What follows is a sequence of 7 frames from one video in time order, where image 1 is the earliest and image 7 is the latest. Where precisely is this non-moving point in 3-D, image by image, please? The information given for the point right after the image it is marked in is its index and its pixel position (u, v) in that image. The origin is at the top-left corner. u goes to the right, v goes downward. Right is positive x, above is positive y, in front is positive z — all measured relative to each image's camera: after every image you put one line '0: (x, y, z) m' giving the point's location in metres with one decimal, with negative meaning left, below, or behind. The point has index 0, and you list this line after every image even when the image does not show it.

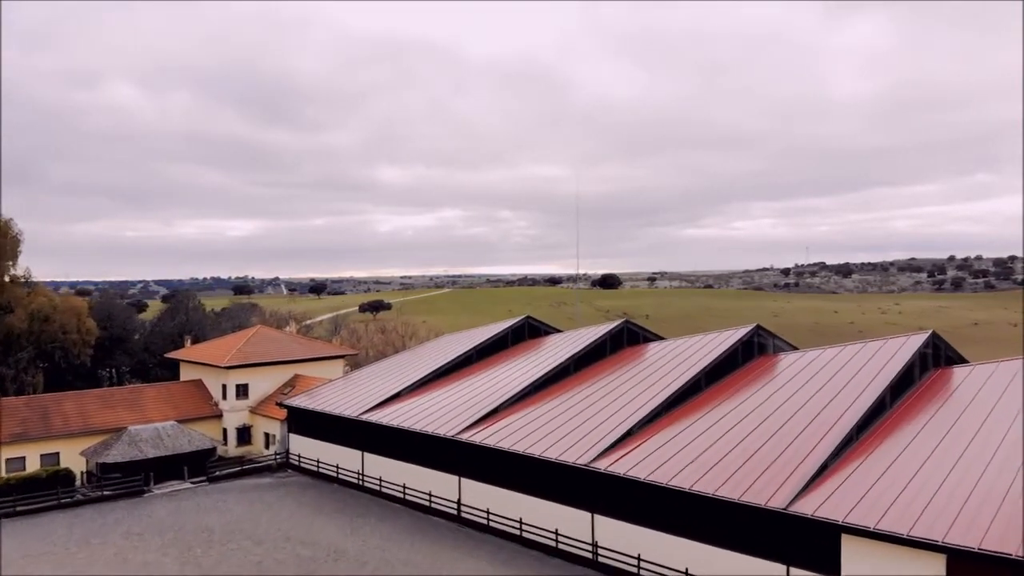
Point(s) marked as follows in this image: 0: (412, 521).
0: (-2.4, -5.5, +16.1) m
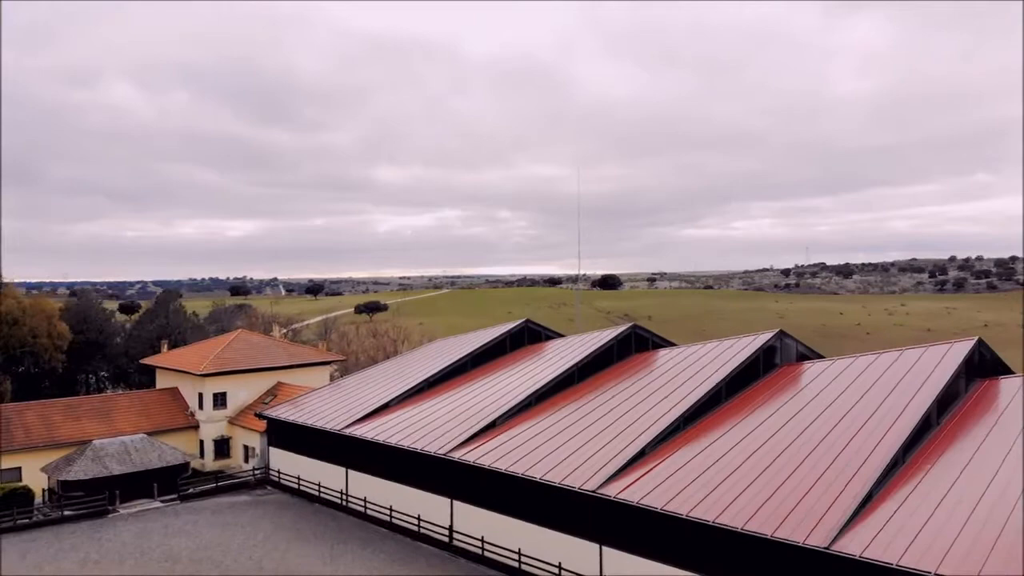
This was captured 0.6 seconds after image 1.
0: (-2.4, -5.6, +15.4) m
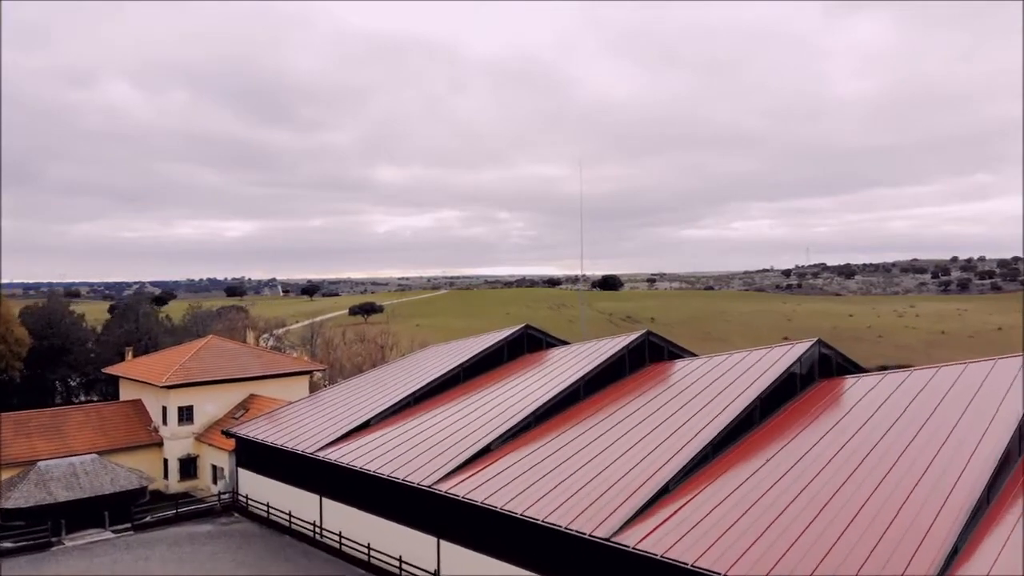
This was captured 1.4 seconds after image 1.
0: (-2.4, -5.6, +14.5) m
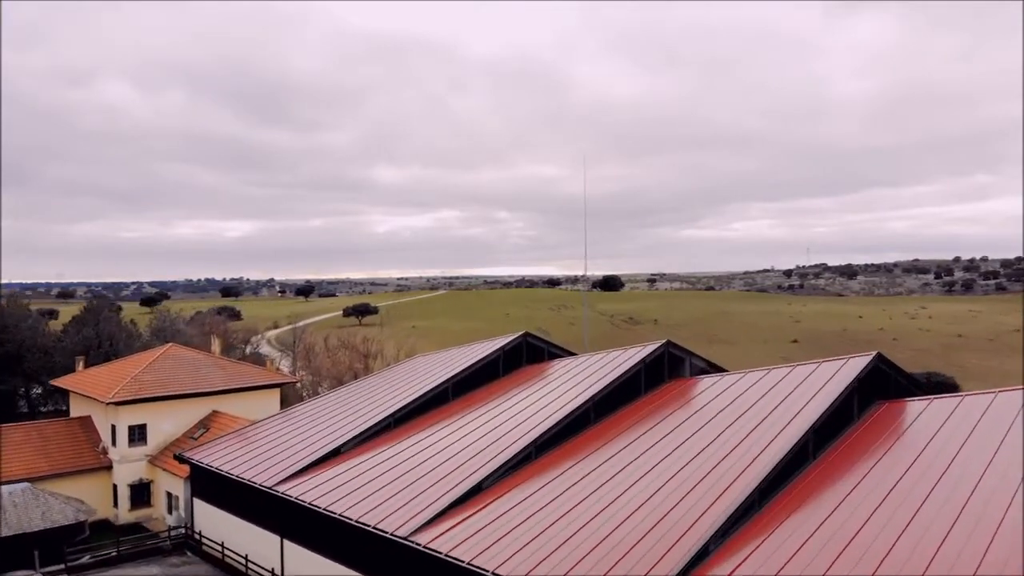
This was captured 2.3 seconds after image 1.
0: (-2.5, -5.6, +13.6) m
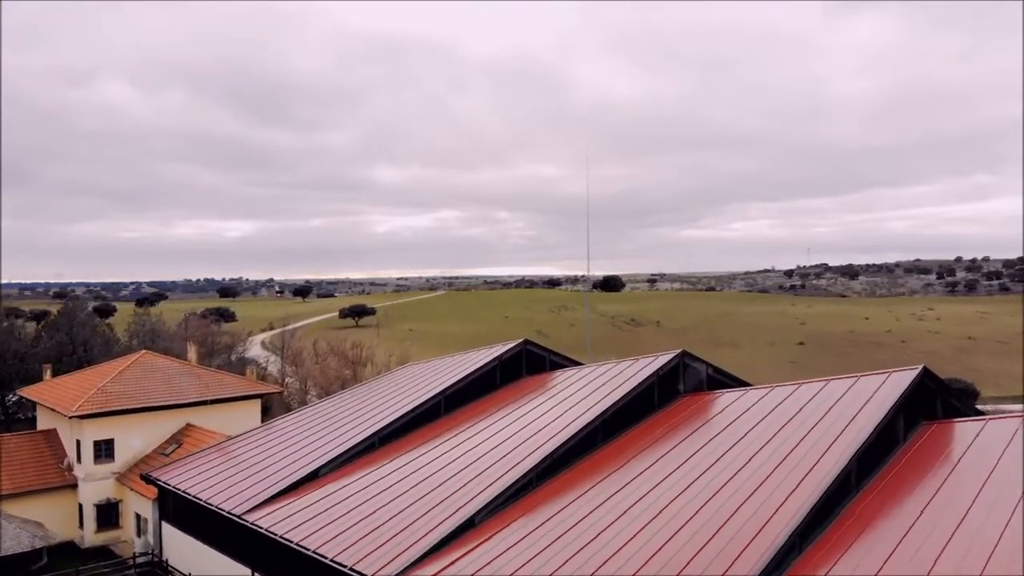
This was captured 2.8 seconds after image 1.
0: (-2.5, -5.6, +13.1) m
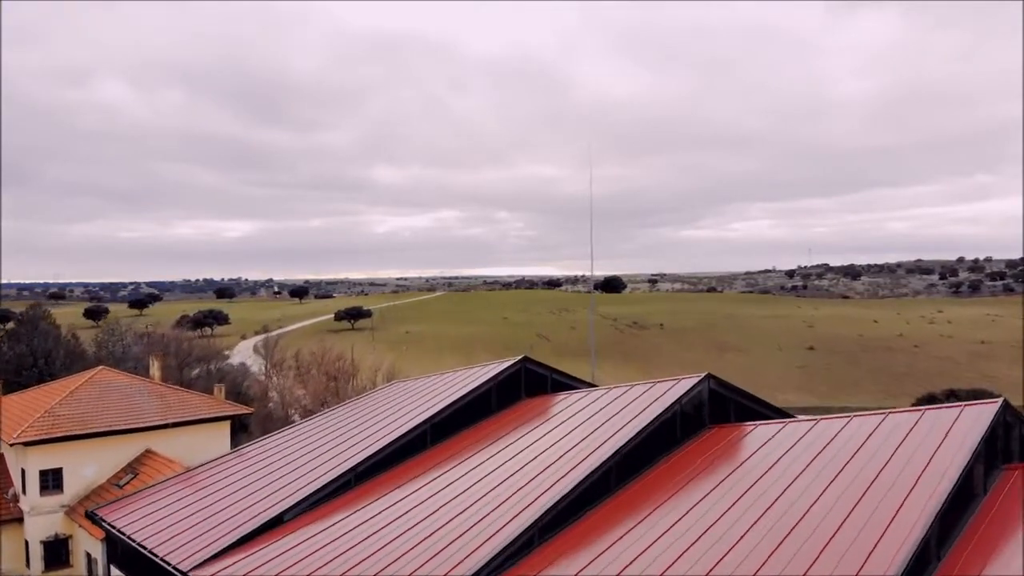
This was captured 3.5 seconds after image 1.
0: (-2.5, -5.7, +12.4) m
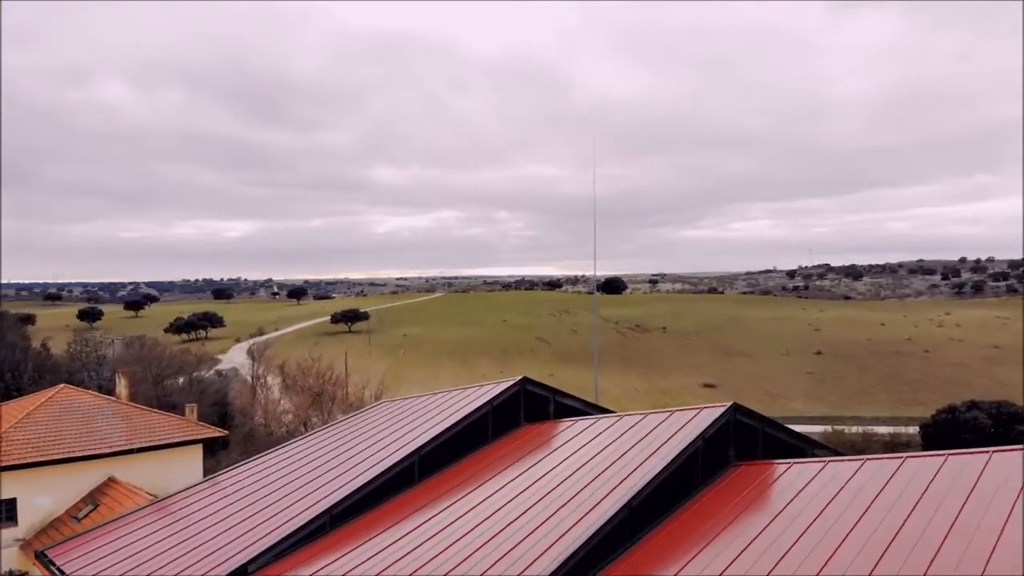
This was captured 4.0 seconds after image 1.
0: (-2.5, -5.8, +11.8) m
